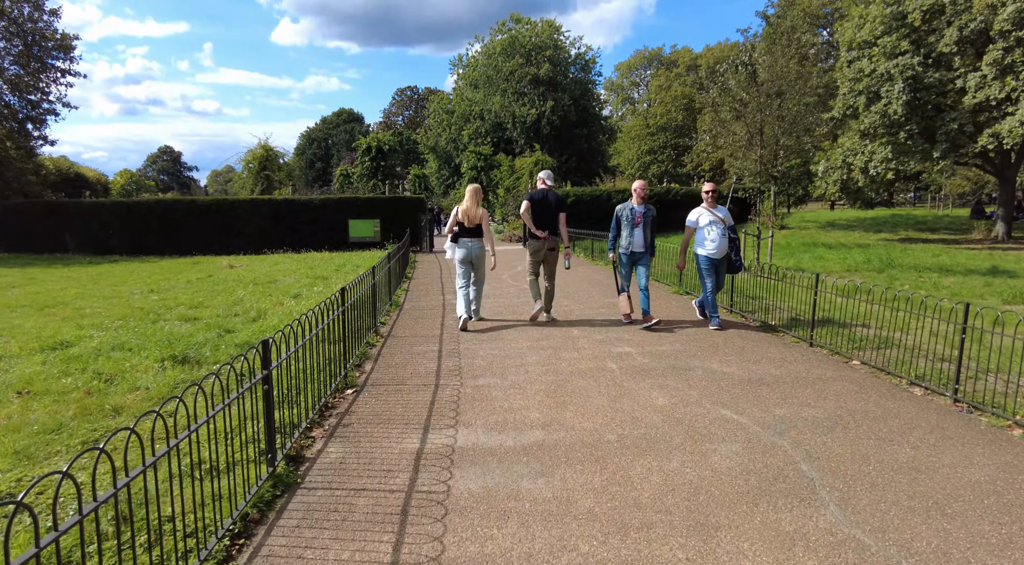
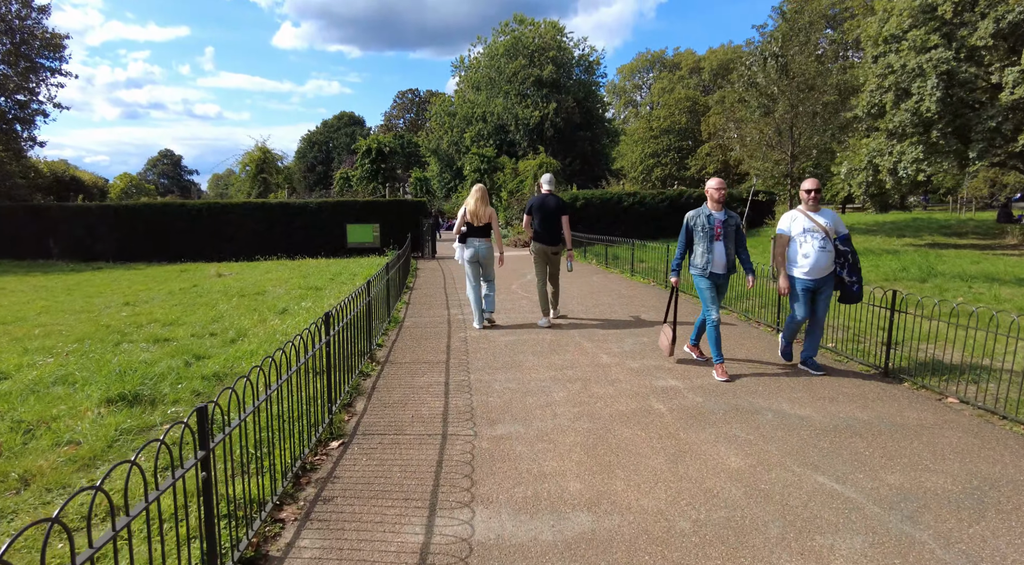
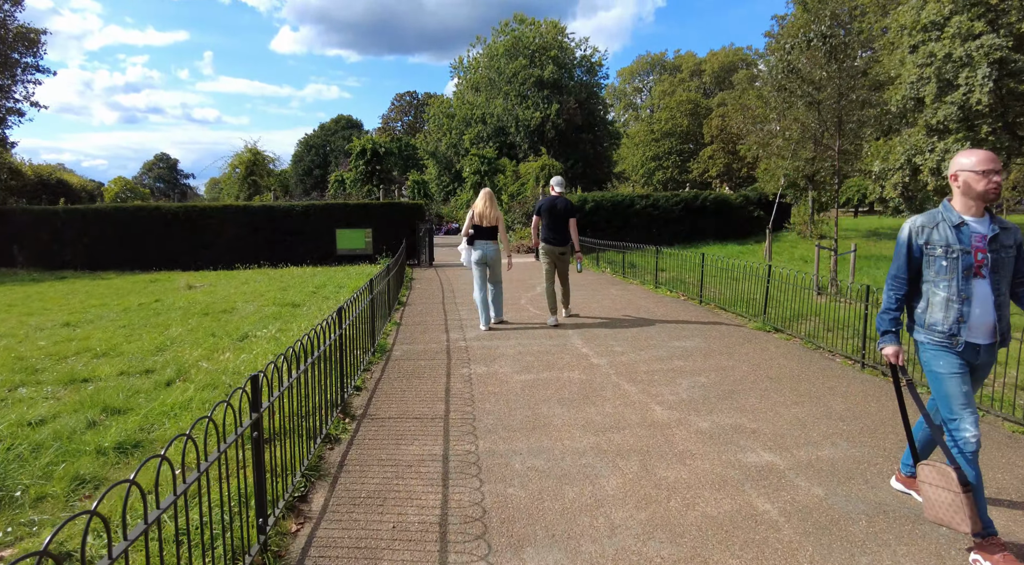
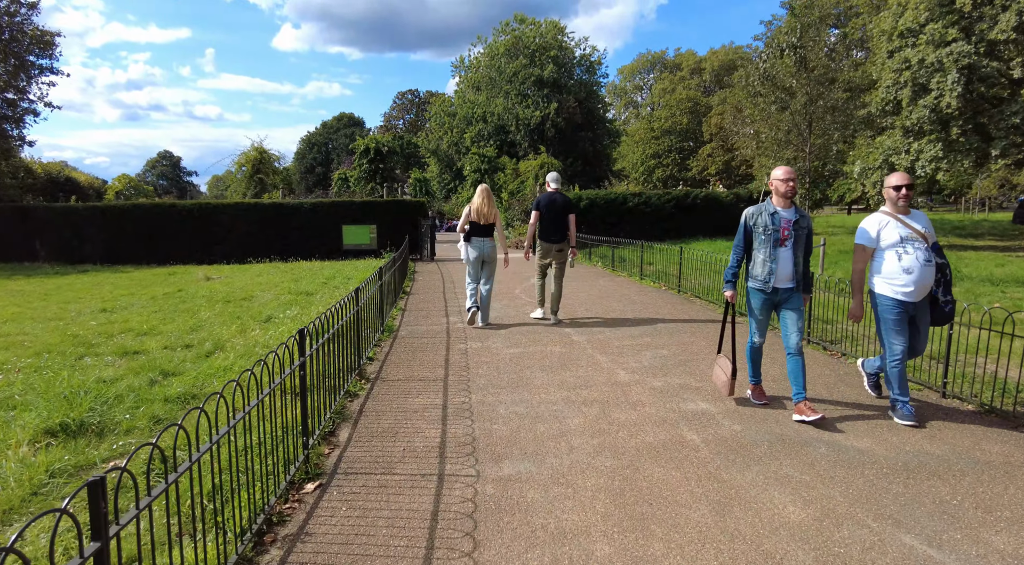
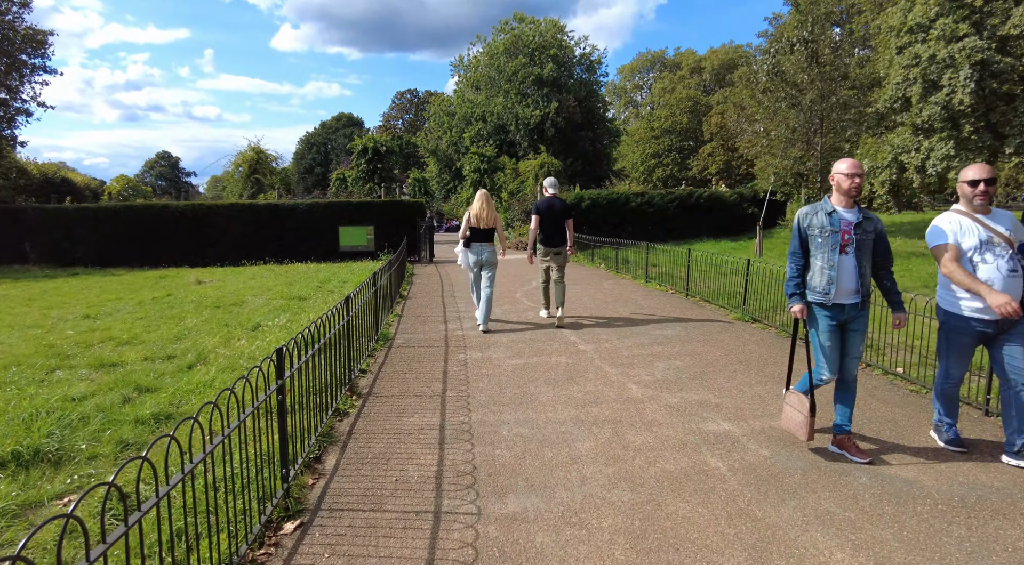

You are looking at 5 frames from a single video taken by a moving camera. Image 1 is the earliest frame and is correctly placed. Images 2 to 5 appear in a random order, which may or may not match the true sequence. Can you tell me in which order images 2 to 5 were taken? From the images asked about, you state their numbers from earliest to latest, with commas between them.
2, 4, 5, 3
